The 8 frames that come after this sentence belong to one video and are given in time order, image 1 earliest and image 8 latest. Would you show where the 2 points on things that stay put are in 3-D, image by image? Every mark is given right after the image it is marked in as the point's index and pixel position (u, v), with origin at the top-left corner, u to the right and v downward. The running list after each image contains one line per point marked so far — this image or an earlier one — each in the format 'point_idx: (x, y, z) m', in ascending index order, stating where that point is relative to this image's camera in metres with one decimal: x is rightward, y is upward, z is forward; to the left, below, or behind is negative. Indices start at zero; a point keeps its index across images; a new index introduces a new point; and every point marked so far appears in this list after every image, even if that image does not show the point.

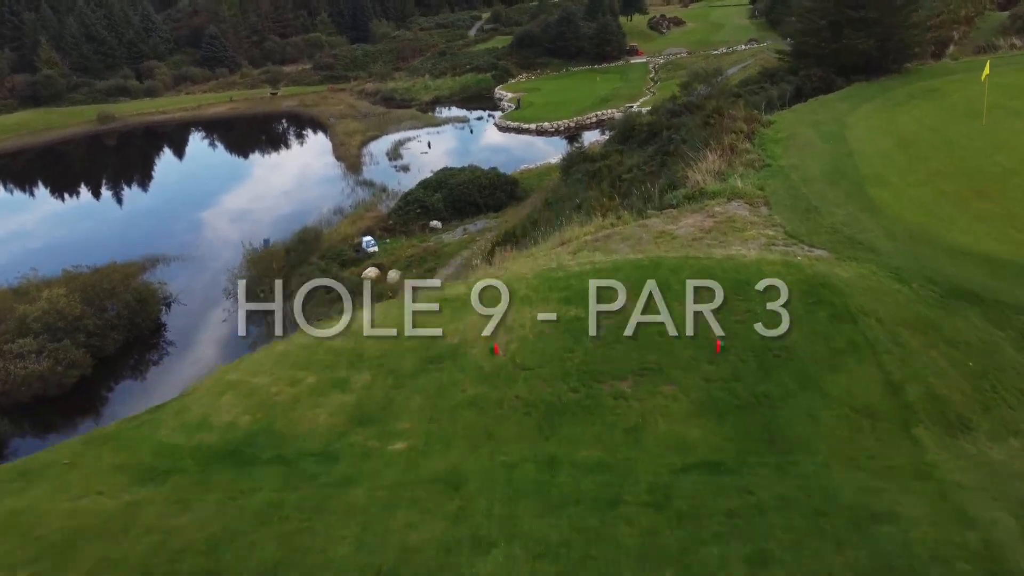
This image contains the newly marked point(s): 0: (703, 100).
0: (+4.7, +4.2, +16.3) m
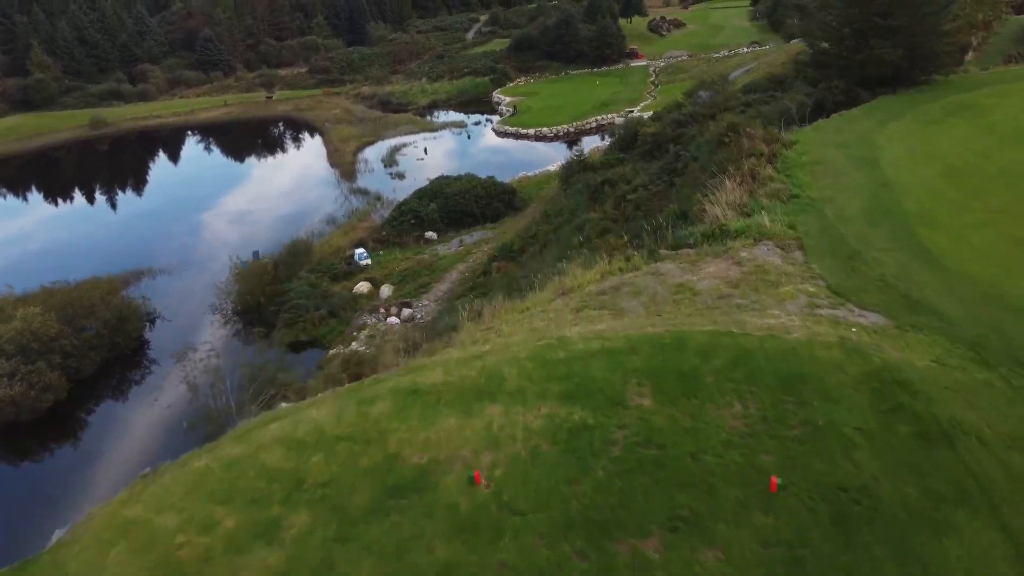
0: (+4.6, +3.7, +15.5) m
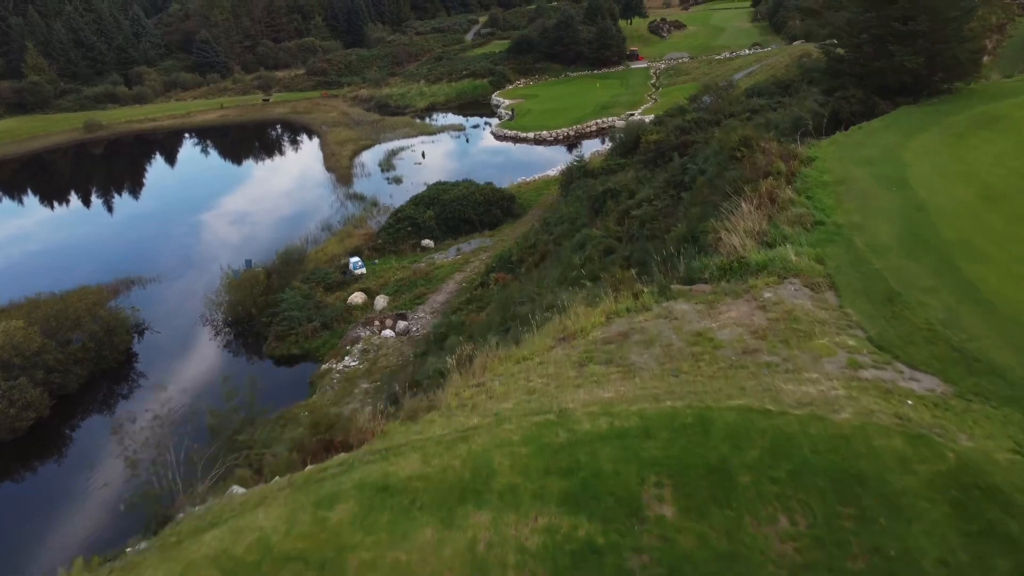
0: (+4.6, +3.4, +15.0) m
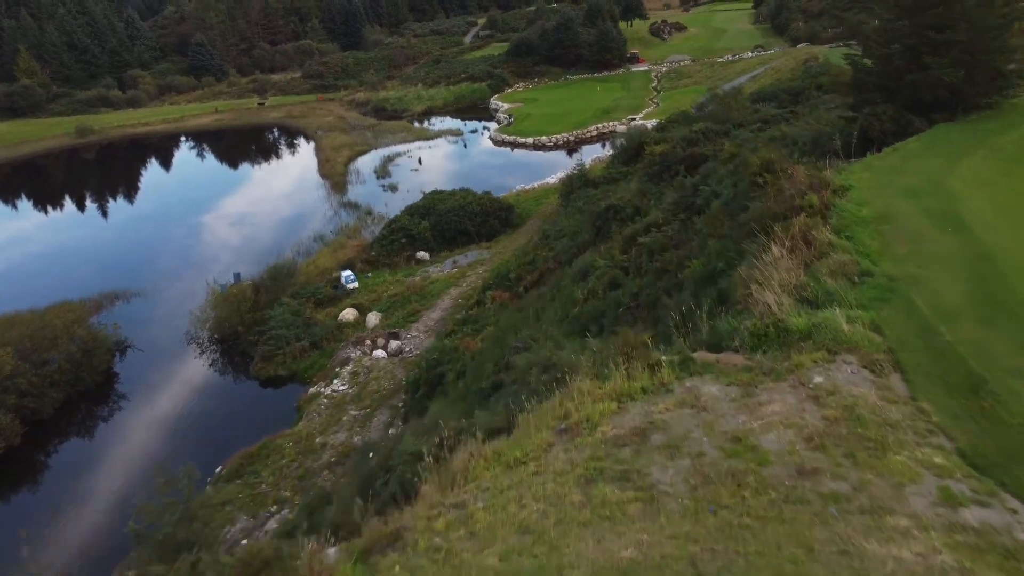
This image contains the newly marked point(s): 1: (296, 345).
0: (+4.5, +3.0, +14.1) m
1: (-5.6, -1.5, +18.0) m
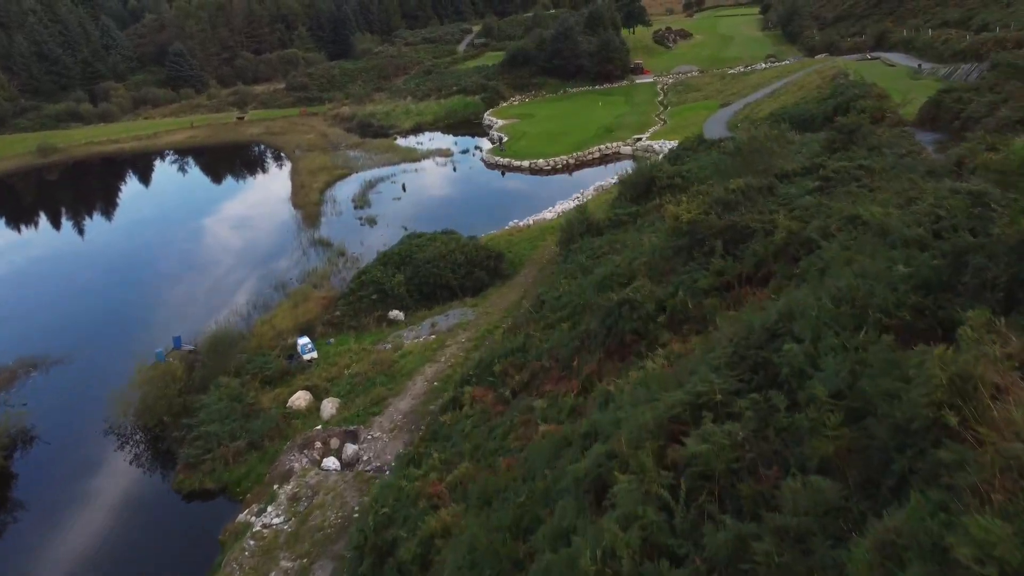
0: (+4.2, +1.2, +10.6) m
1: (-5.9, -3.3, +14.5) m
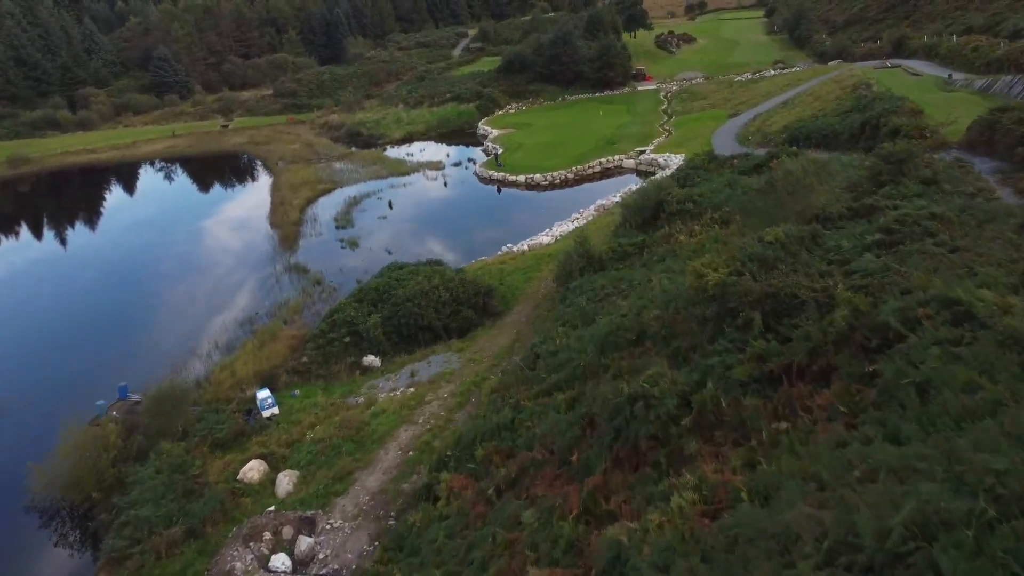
0: (+4.0, +0.2, +8.3) m
1: (-6.1, -4.3, +12.2) m
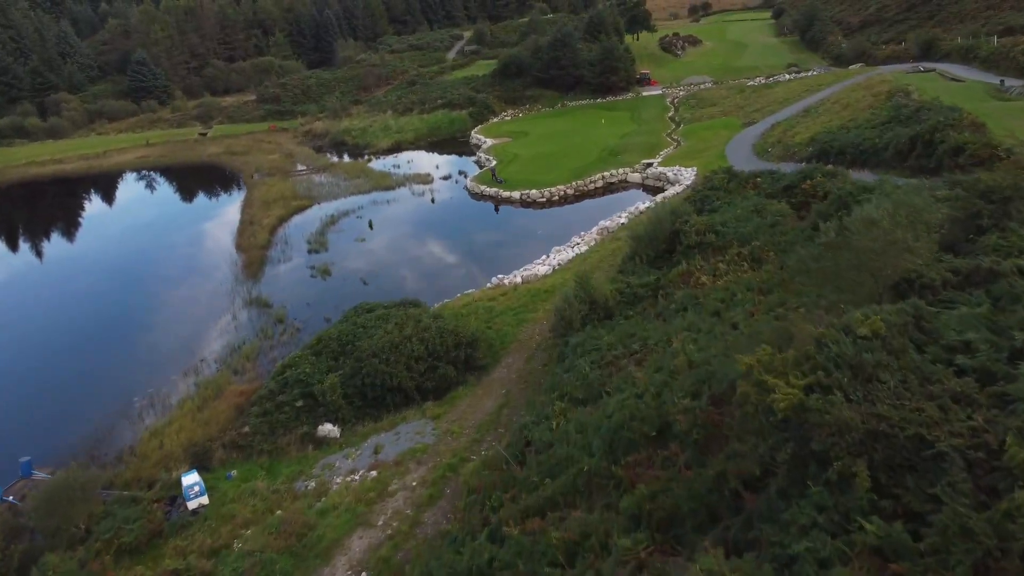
0: (+3.7, -0.9, +5.3) m
1: (-6.4, -5.4, +9.1) m
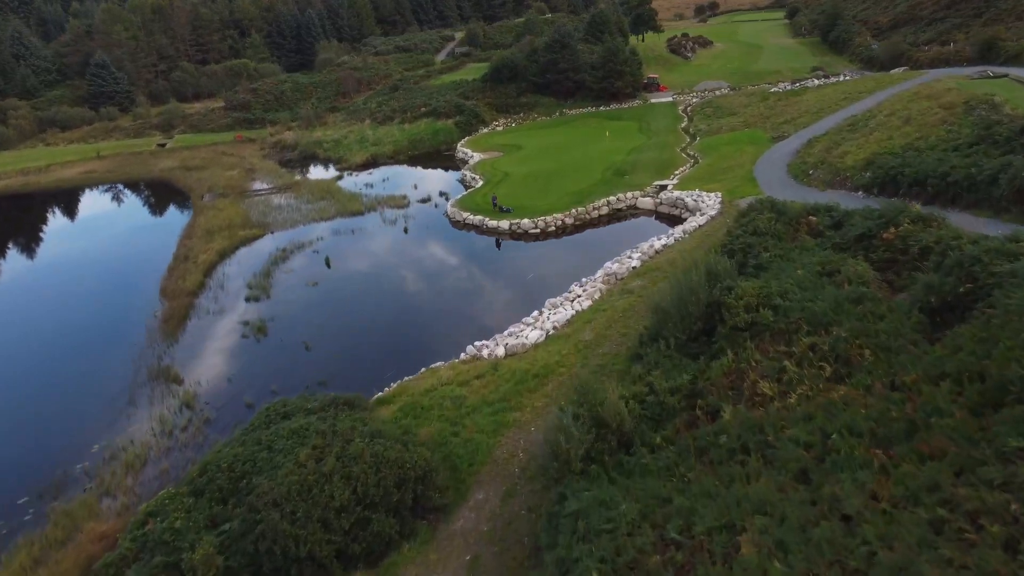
0: (+3.3, -2.5, +0.4) m
1: (-6.8, -7.1, +4.3) m
